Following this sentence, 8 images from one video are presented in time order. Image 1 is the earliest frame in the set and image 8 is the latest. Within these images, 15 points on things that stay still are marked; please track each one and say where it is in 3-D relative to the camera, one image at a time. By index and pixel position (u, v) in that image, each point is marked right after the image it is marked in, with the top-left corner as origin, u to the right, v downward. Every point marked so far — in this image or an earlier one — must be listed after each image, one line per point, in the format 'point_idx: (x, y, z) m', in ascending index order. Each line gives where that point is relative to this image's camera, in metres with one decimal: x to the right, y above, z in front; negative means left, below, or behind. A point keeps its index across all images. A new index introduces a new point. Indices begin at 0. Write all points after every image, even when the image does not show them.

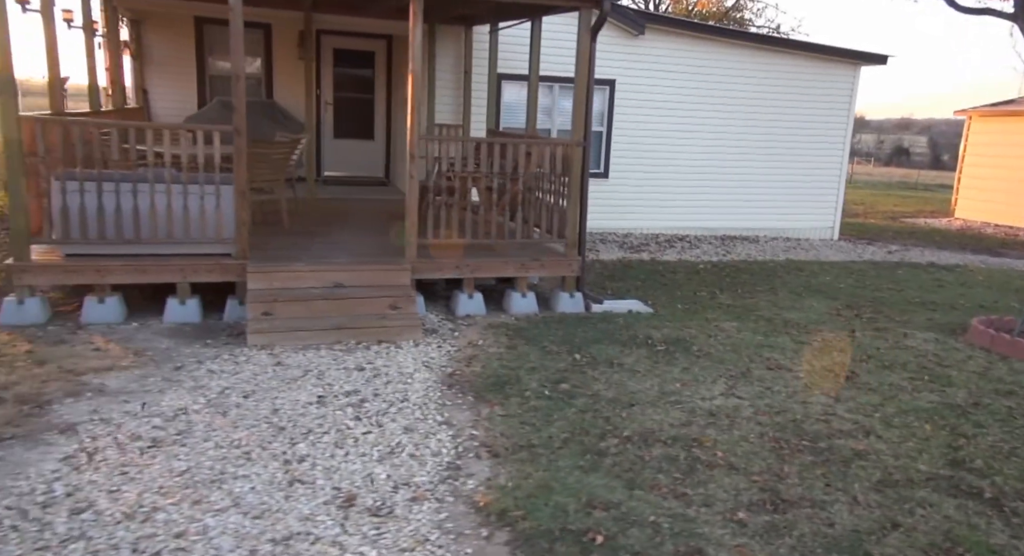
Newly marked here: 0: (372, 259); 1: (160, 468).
0: (-1.4, +0.2, +7.3) m
1: (-1.4, -0.8, +3.2) m
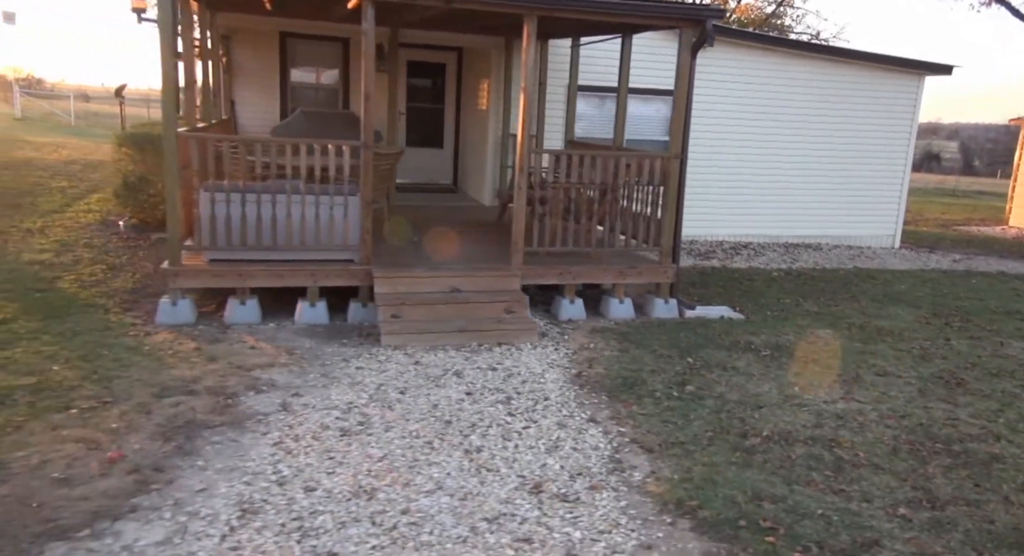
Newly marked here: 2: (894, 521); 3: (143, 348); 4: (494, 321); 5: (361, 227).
0: (-0.3, +0.1, +7.6) m
1: (-0.7, -0.8, +3.5) m
2: (+1.6, -1.0, +3.2) m
3: (-2.6, -0.5, +5.3) m
4: (-0.2, -0.4, +7.1) m
5: (-1.5, +0.5, +7.3) m
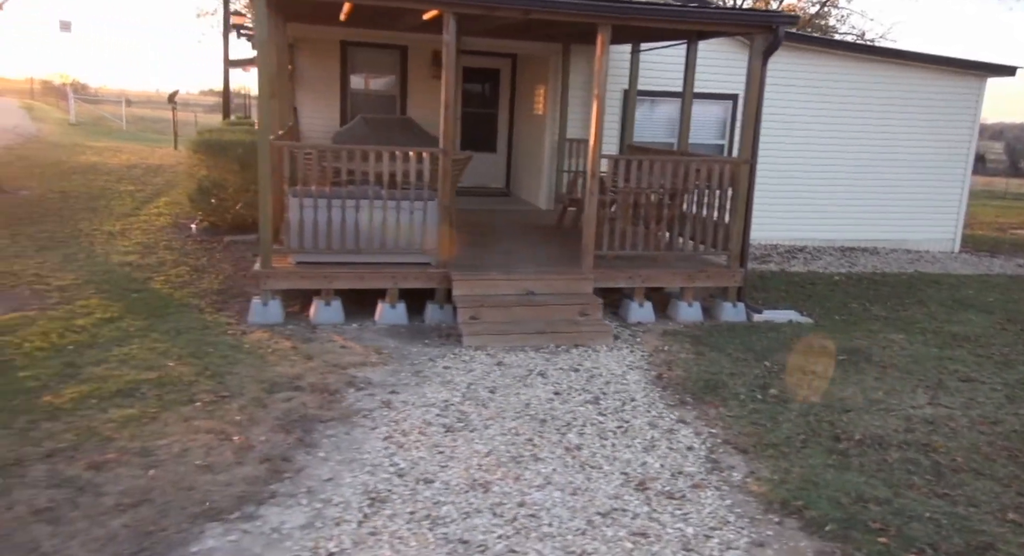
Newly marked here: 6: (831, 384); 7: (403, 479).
0: (+0.4, +0.1, +7.7) m
1: (-0.2, -0.8, +3.6) m
2: (+2.0, -1.0, +3.2) m
3: (-2.0, -0.5, +5.6) m
4: (+0.5, -0.4, +7.2) m
5: (-0.7, +0.4, +7.5) m
6: (+2.6, -0.8, +6.2) m
7: (-0.4, -0.8, +3.2) m
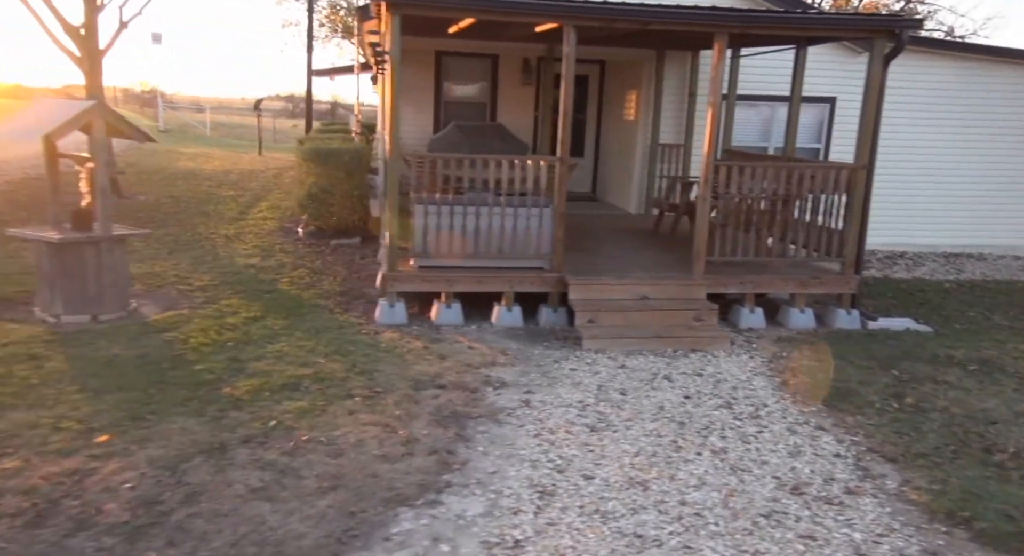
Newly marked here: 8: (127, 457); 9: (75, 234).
0: (+1.6, +0.1, +7.7) m
1: (+0.5, -0.8, +3.8) m
2: (+2.7, -1.1, +3.1) m
3: (-1.0, -0.5, +5.9) m
4: (+1.6, -0.5, +7.2) m
5: (+0.4, +0.4, +7.7) m
6: (+3.5, -0.9, +6.0) m
7: (+0.2, -0.8, +3.3) m
8: (-1.5, -0.7, +3.0) m
9: (-3.4, +0.3, +6.0) m
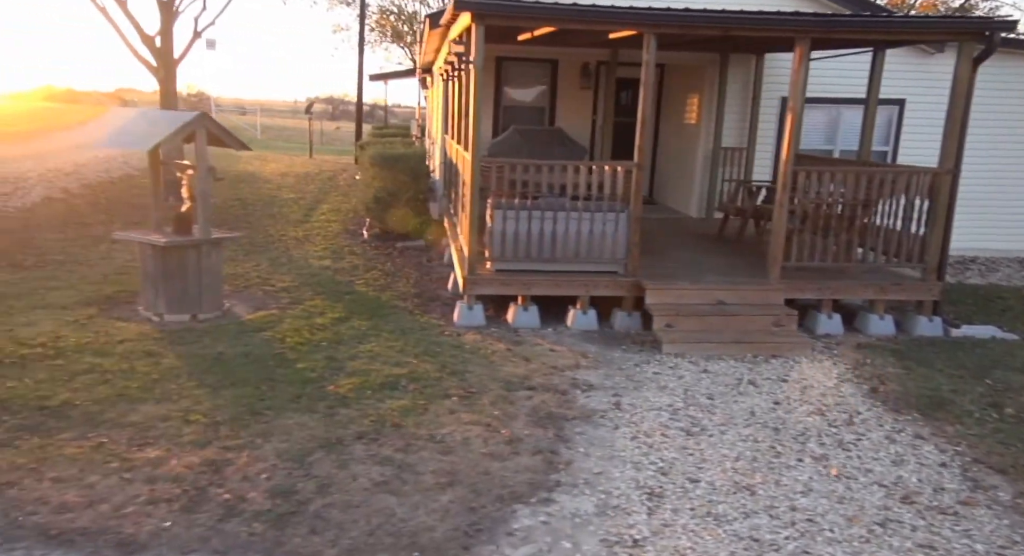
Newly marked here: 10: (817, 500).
0: (+2.3, 0.0, +7.7) m
1: (+1.0, -0.8, +3.8) m
2: (+3.1, -1.1, +2.9) m
3: (-0.4, -0.5, +6.0) m
4: (+2.3, -0.5, +7.1) m
5: (+1.2, +0.4, +7.7) m
6: (+4.2, -1.0, +5.8) m
7: (+0.7, -0.8, +3.3) m
8: (-1.0, -0.7, +3.1) m
9: (-2.7, +0.3, +6.3) m
10: (+1.2, -0.9, +3.2) m
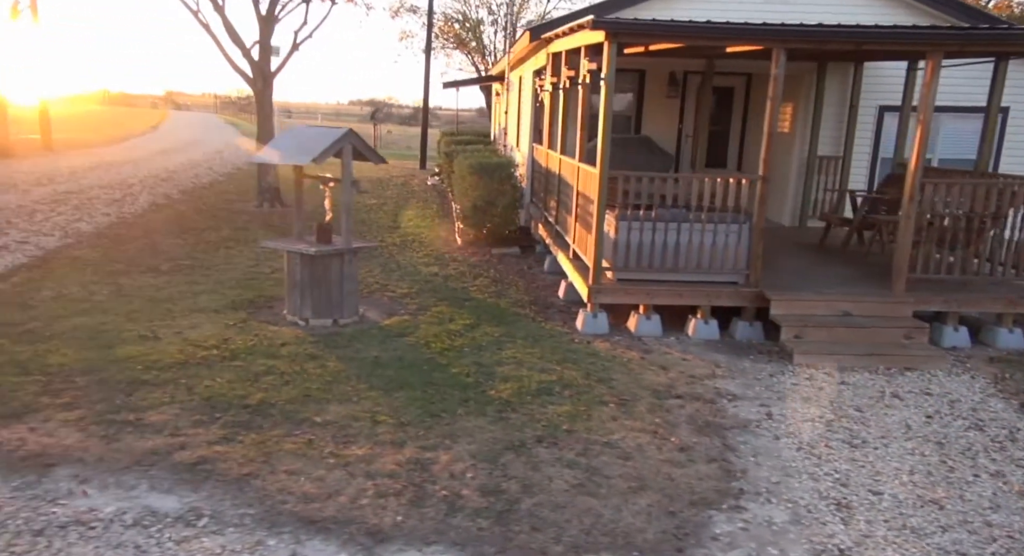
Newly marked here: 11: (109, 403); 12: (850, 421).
0: (+3.5, -0.1, +7.5) m
1: (+1.8, -0.9, +3.7) m
2: (+3.8, -1.2, +2.7) m
3: (+0.7, -0.6, +6.1) m
4: (+3.5, -0.6, +7.0) m
5: (+2.4, +0.3, +7.6) m
6: (+5.2, -1.1, +5.5) m
7: (+1.4, -0.9, +3.3) m
8: (-0.3, -0.7, +3.3) m
9: (-1.6, +0.3, +6.6) m
10: (+2.0, -1.0, +3.1) m
11: (-1.9, -0.6, +3.6) m
12: (+2.0, -0.9, +4.7) m
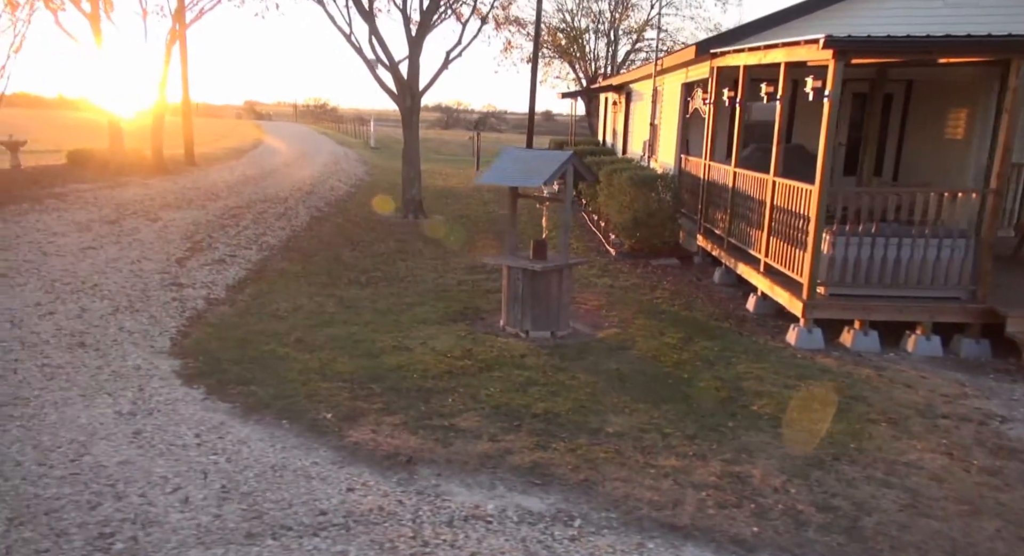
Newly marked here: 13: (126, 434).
0: (+5.5, -0.2, +6.9) m
1: (+3.1, -1.0, +3.4) m
2: (+5.0, -1.2, +2.1) m
3: (+2.4, -0.7, +6.0) m
4: (+5.4, -0.7, +6.4) m
5: (+4.4, +0.1, +7.2) m
6: (+6.8, -1.2, +4.6) m
7: (+2.7, -1.0, +3.1) m
8: (+1.0, -0.8, +3.3) m
9: (+0.2, +0.1, +6.9) m
10: (+3.2, -1.0, +2.8) m
11: (-0.5, -0.7, +3.9) m
12: (+3.5, -1.0, +4.4) m
13: (-1.6, -0.6, +3.2) m
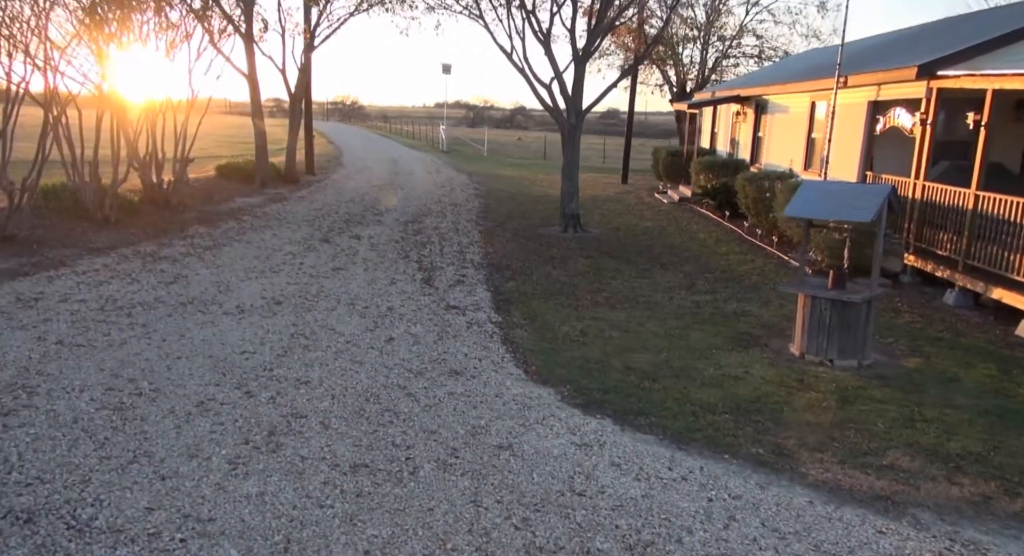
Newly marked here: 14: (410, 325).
0: (+8.1, -0.4, +5.8) m
1: (+5.1, -1.2, +2.9) m
2: (+6.7, -1.4, +1.2) m
3: (+4.9, -0.9, +5.5) m
4: (+7.8, -0.9, +5.3) m
5: (+7.0, -0.1, +6.3) m
6: (+8.9, -1.3, +3.3) m
7: (+4.6, -1.1, +2.6) m
8: (+3.0, -1.0, +3.2) m
9: (+2.9, -0.1, +6.8) m
10: (+5.1, -1.2, +2.2) m
11: (+1.7, -0.9, +4.0) m
12: (+5.7, -1.1, +3.7) m
13: (+0.4, -0.8, +3.5) m
14: (-1.0, -0.5, +7.7) m
